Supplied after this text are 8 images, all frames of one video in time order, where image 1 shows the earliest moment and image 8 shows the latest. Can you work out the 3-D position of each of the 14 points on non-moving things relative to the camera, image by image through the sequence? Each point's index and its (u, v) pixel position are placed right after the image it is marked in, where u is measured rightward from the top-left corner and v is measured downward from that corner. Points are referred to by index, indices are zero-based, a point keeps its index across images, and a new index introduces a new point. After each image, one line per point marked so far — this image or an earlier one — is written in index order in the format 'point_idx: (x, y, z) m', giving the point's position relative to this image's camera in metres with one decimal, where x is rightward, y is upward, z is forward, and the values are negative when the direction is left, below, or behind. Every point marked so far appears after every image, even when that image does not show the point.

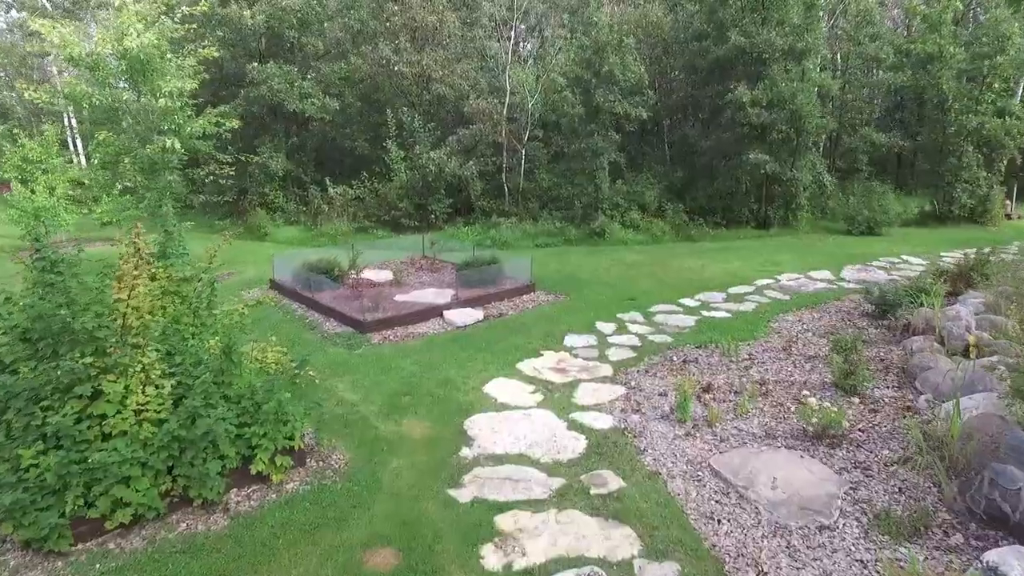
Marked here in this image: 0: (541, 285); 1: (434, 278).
0: (+0.4, 0.0, +8.5) m
1: (-1.1, +0.1, +8.5) m
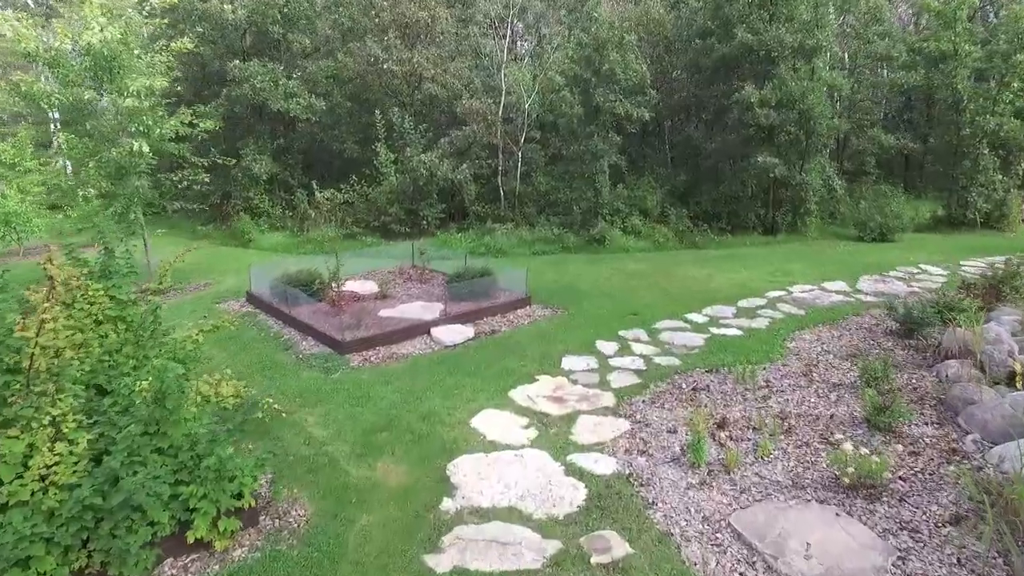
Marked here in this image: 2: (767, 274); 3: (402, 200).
0: (+0.3, -0.1, +8.0) m
1: (-1.1, 0.0, +7.9) m
2: (+3.8, +0.2, +9.1) m
3: (-2.1, +1.6, +11.7) m
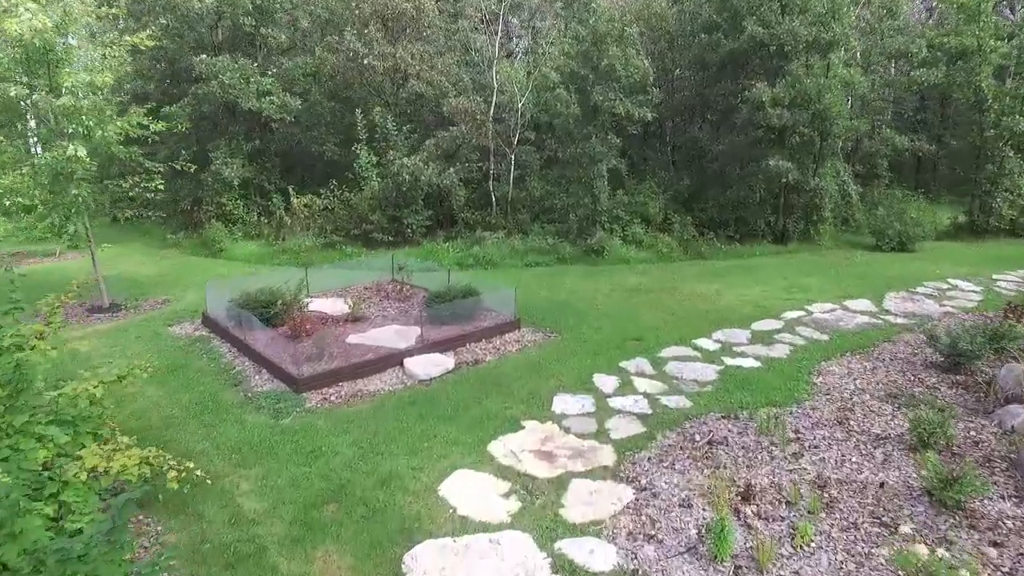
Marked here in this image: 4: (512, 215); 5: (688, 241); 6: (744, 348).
0: (+0.2, -0.3, +7.2) m
1: (-1.3, -0.3, +7.1) m
2: (+3.6, 0.0, +8.3) m
3: (-2.2, +1.4, +10.8) m
4: (0.0, +1.4, +11.6) m
5: (+3.0, +0.8, +10.6) m
6: (+2.3, -0.6, +6.2) m
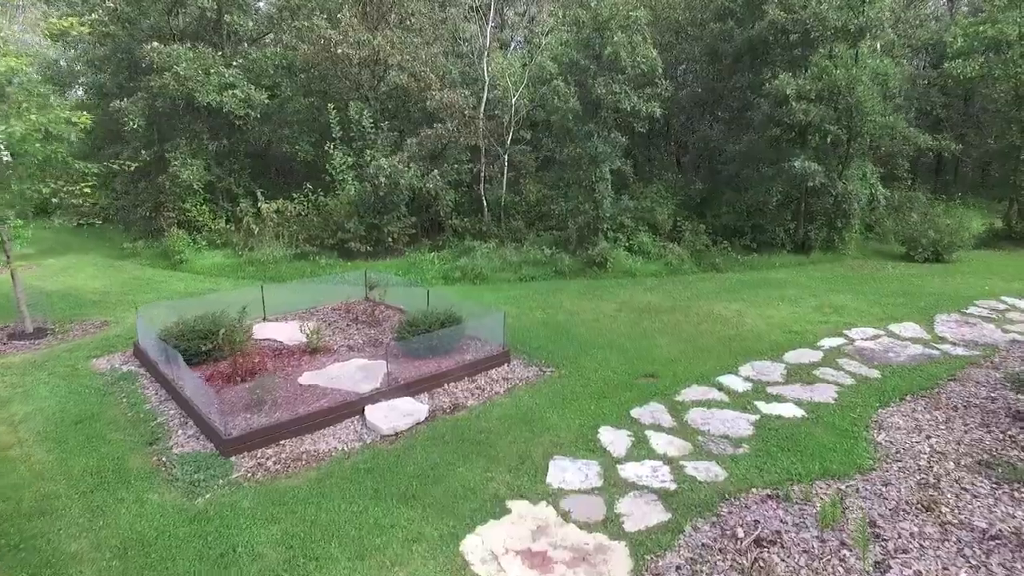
0: (+0.1, -0.6, +6.1) m
1: (-1.4, -0.5, +6.0) m
2: (+3.5, -0.3, +7.2) m
3: (-2.4, +1.2, +9.8) m
4: (-0.1, +1.1, +10.5) m
5: (+2.9, +0.6, +9.6) m
6: (+2.2, -0.8, +5.1) m
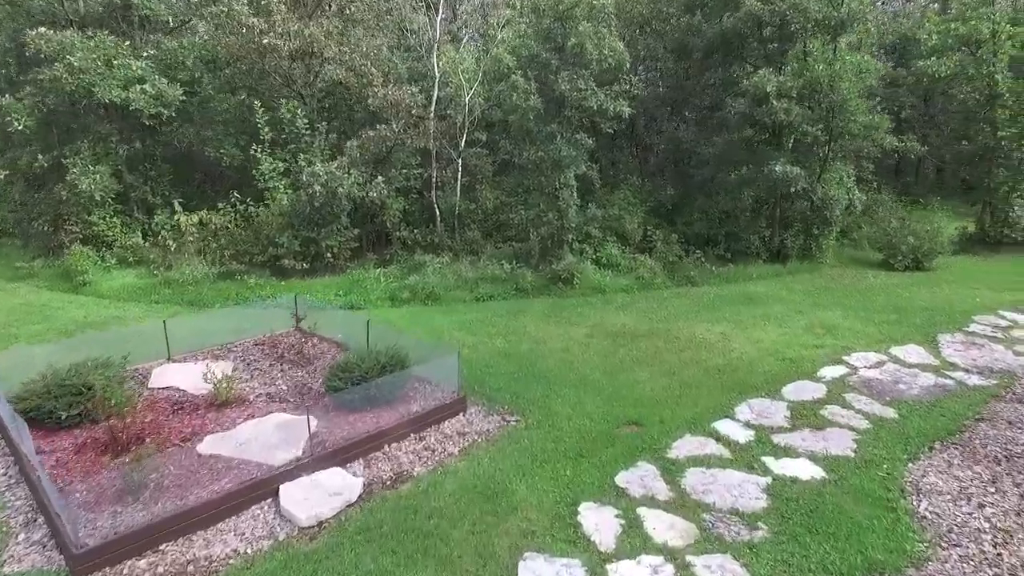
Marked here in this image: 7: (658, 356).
0: (-0.3, -0.8, +5.1) m
1: (-1.7, -0.8, +5.0) m
2: (+3.1, -0.4, +6.5) m
3: (-3.0, +0.9, +8.6) m
4: (-0.8, +0.9, +9.5) m
5: (+2.3, +0.4, +8.8) m
6: (+1.9, -1.1, +4.3) m
7: (+1.4, -0.6, +5.9) m
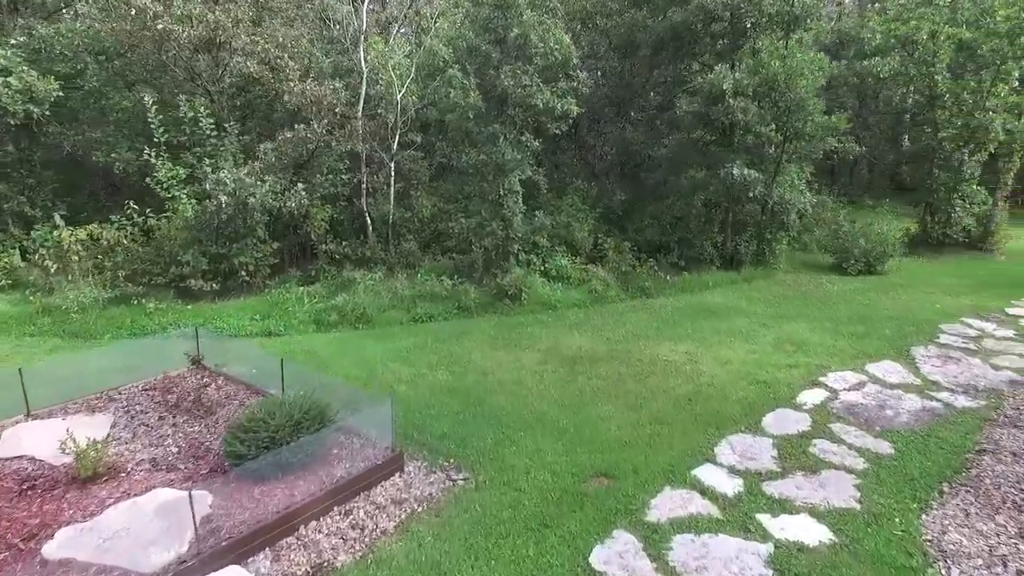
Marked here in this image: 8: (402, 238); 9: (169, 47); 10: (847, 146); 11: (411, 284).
0: (-0.7, -1.0, +4.3) m
1: (-2.1, -1.0, +4.0) m
2: (+2.5, -0.6, +6.0) m
3: (-3.7, +0.6, +7.5) m
4: (-1.6, +0.6, +8.6) m
5: (+1.5, +0.2, +8.2) m
6: (+1.6, -1.2, +3.7) m
7: (+0.9, -0.8, +5.2) m
8: (-1.5, +0.7, +8.7) m
9: (-4.3, +3.0, +7.7) m
10: (+6.1, +2.5, +11.0) m
11: (-1.2, 0.0, +7.6) m
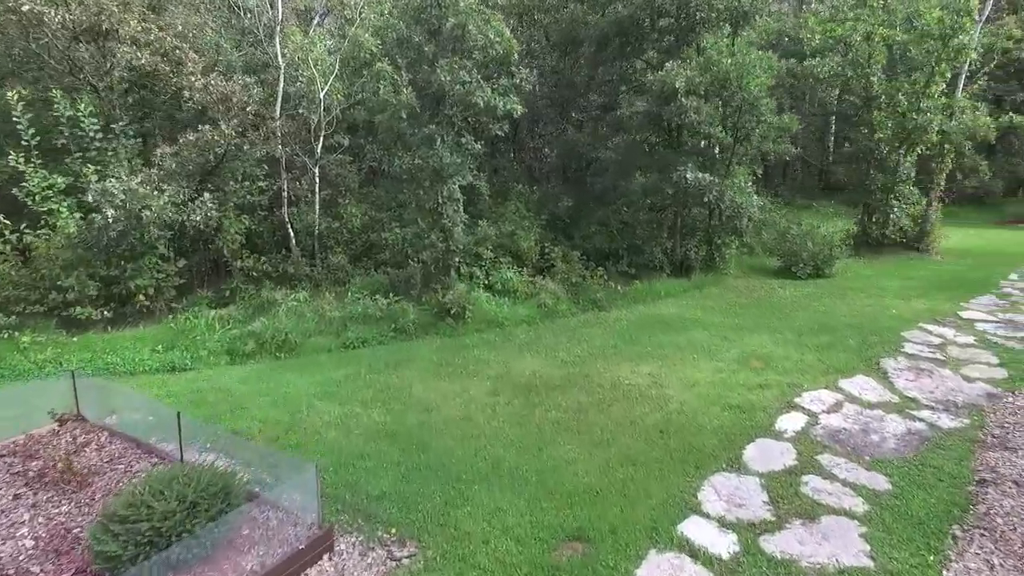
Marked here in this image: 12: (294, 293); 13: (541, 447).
0: (-0.9, -1.2, +3.6) m
1: (-2.3, -1.2, +3.1) m
2: (+2.1, -0.7, +5.6) m
3: (-4.4, +0.3, +6.5) m
4: (-2.4, +0.4, +7.8) m
5: (+0.8, 0.0, +7.7) m
6: (+1.4, -1.3, +3.2) m
7: (+0.5, -1.0, +4.6) m
8: (-2.3, +0.5, +7.9) m
9: (-5.0, +2.7, +6.6) m
10: (+5.0, +2.5, +11.0) m
11: (-1.9, -0.2, +6.8) m
12: (-2.5, 0.0, +7.1) m
13: (+0.2, -1.1, +4.2) m
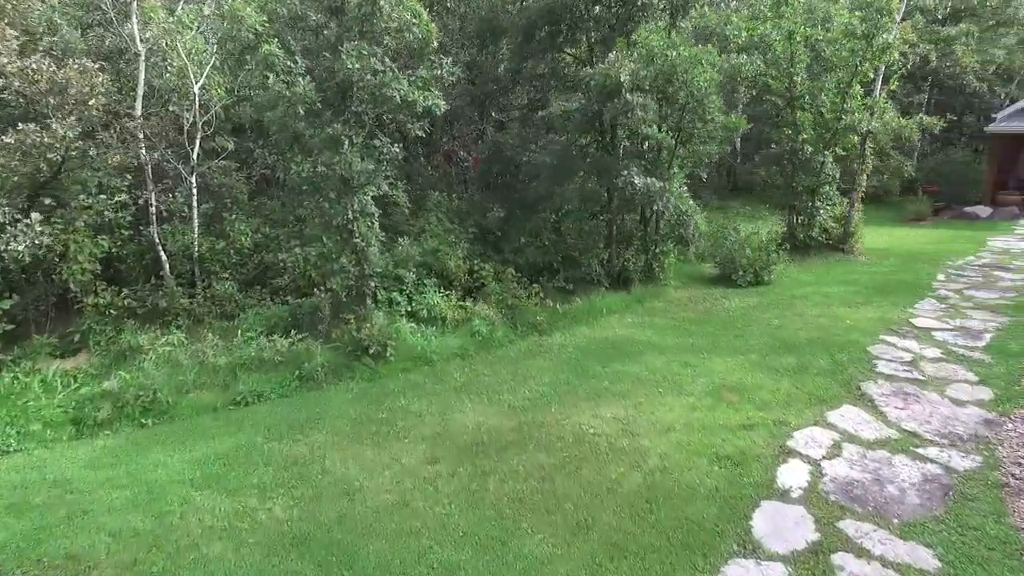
0: (-1.1, -1.5, +2.4) m
1: (-2.4, -1.6, +1.8) m
2: (+1.6, -0.9, +4.9) m
3: (-4.9, -0.1, +4.8) m
4: (-3.2, 0.0, +6.4) m
5: (0.0, -0.2, +6.8) m
6: (+1.3, -1.5, +2.4) m
7: (+0.2, -1.2, +3.7) m
8: (-3.1, +0.1, +6.5) m
9: (-5.6, +2.2, +4.8) m
10: (+3.5, +2.4, +10.6) m
11: (-2.5, -0.5, +5.4) m
12: (-3.2, -0.4, +5.6) m
13: (0.0, -1.3, +3.2) m
